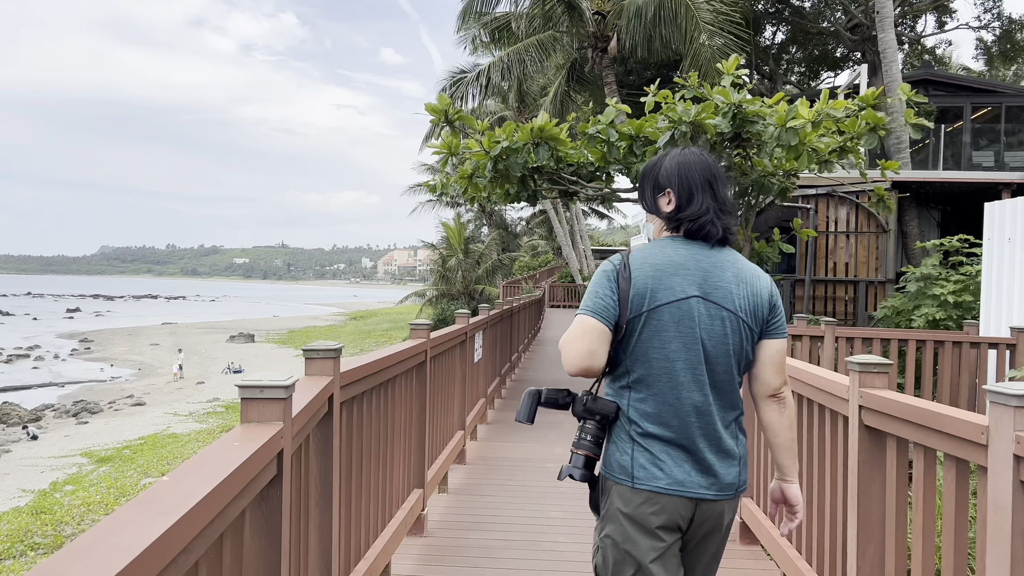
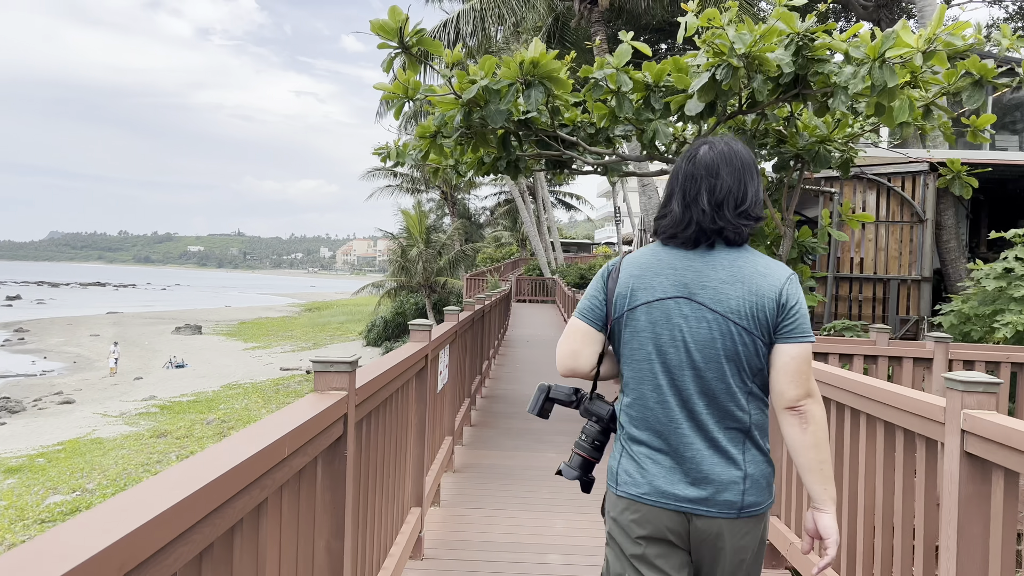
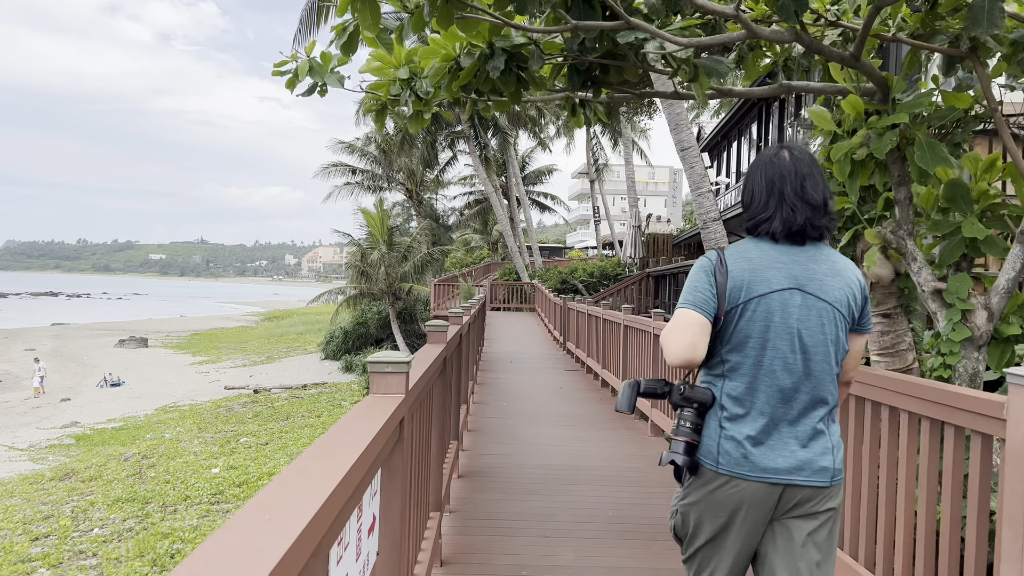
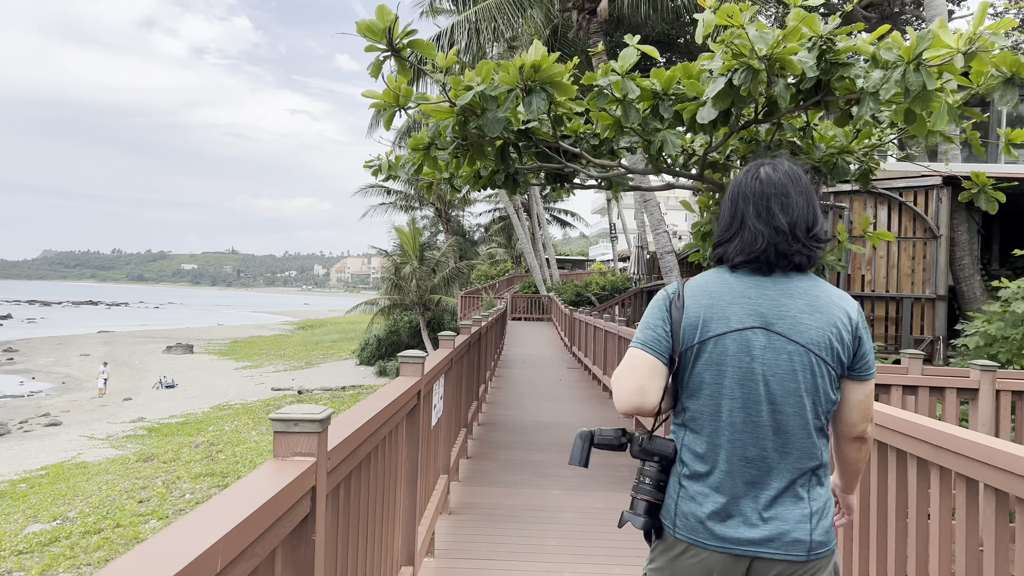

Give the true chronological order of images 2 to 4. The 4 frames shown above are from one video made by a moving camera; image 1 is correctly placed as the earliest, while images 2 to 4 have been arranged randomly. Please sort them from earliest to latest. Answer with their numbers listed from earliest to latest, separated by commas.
2, 4, 3
